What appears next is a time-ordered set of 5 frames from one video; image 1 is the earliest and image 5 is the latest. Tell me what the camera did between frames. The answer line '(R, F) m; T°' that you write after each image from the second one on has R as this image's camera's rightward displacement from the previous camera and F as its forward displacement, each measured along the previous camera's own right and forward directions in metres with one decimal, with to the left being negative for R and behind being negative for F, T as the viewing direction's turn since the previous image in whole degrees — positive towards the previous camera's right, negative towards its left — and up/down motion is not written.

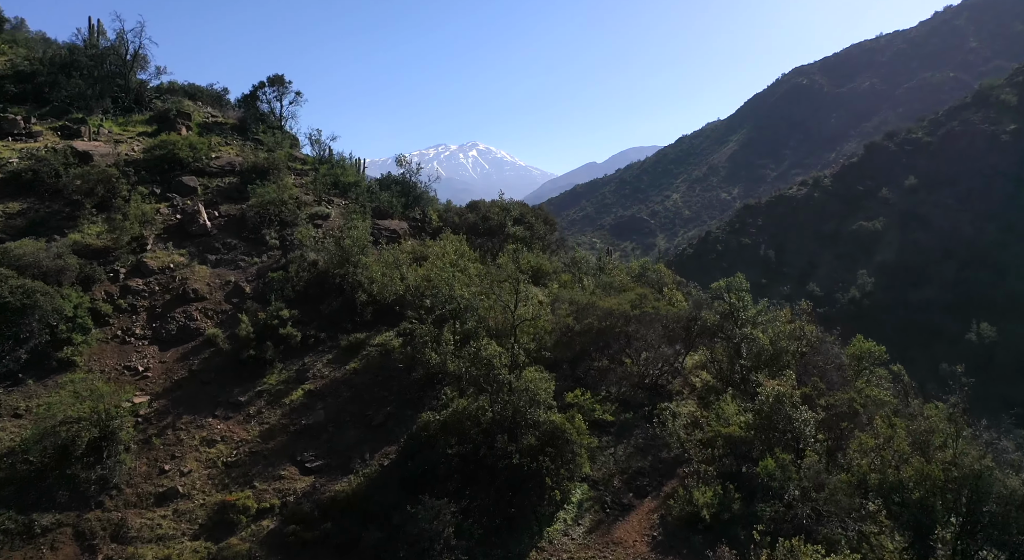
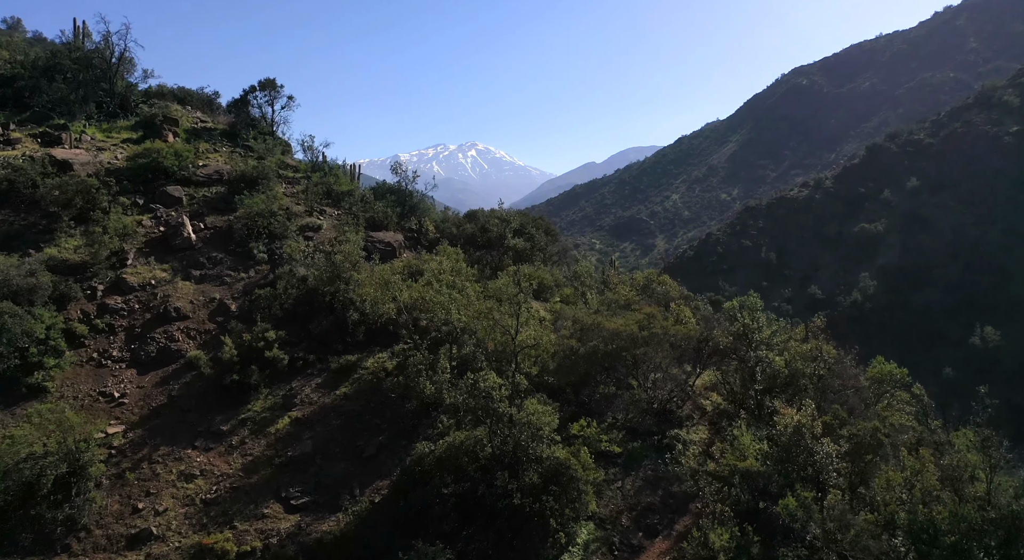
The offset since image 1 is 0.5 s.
(0.0, +1.0) m; 0°
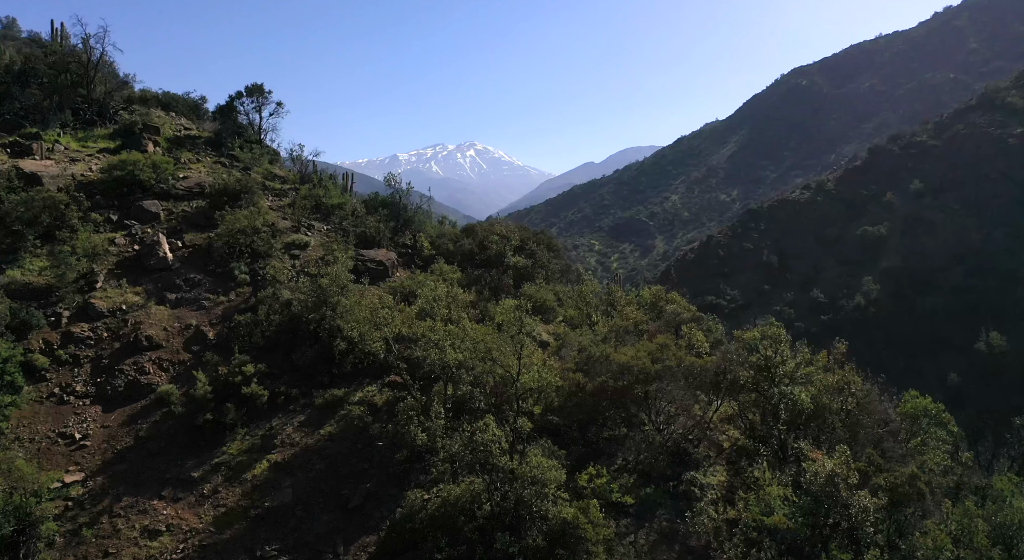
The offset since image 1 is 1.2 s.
(0.0, +1.4) m; 0°
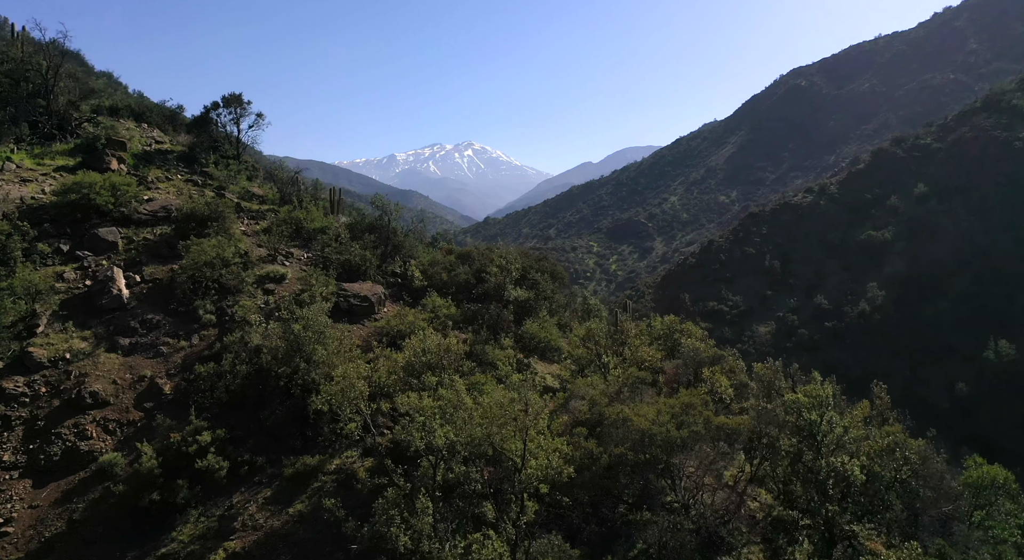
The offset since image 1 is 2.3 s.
(-0.1, +2.1) m; 0°
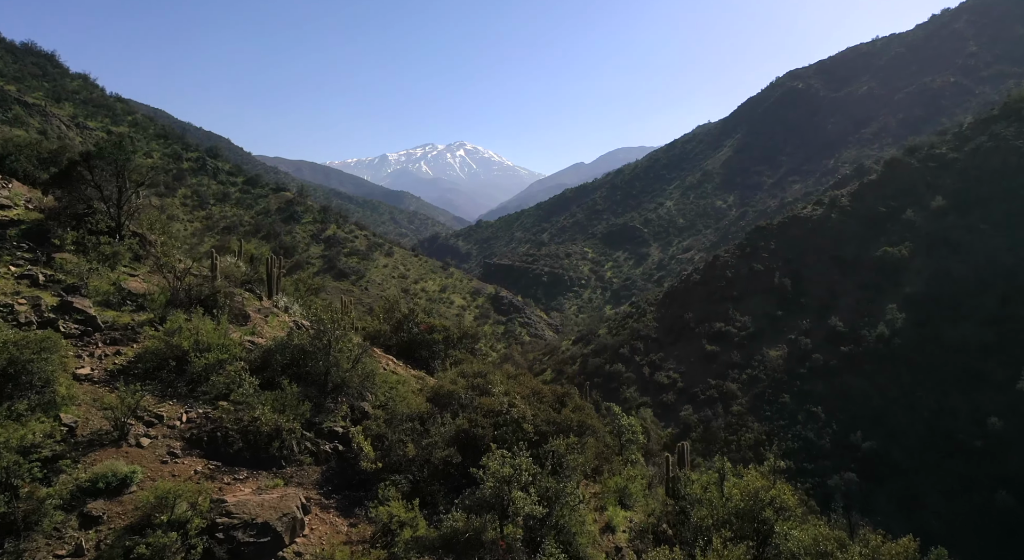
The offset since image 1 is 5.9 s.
(-0.3, +7.5) m; +1°
